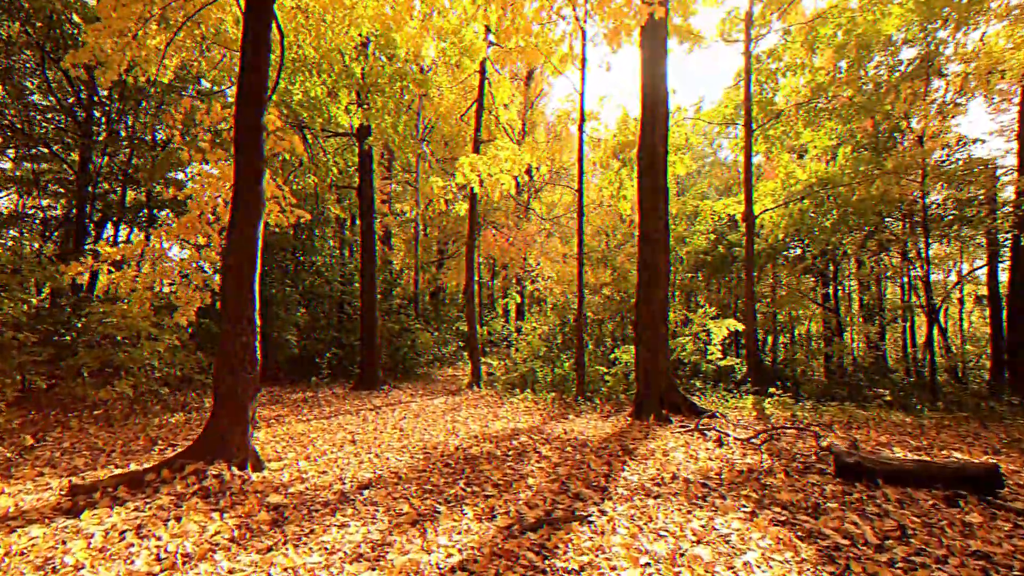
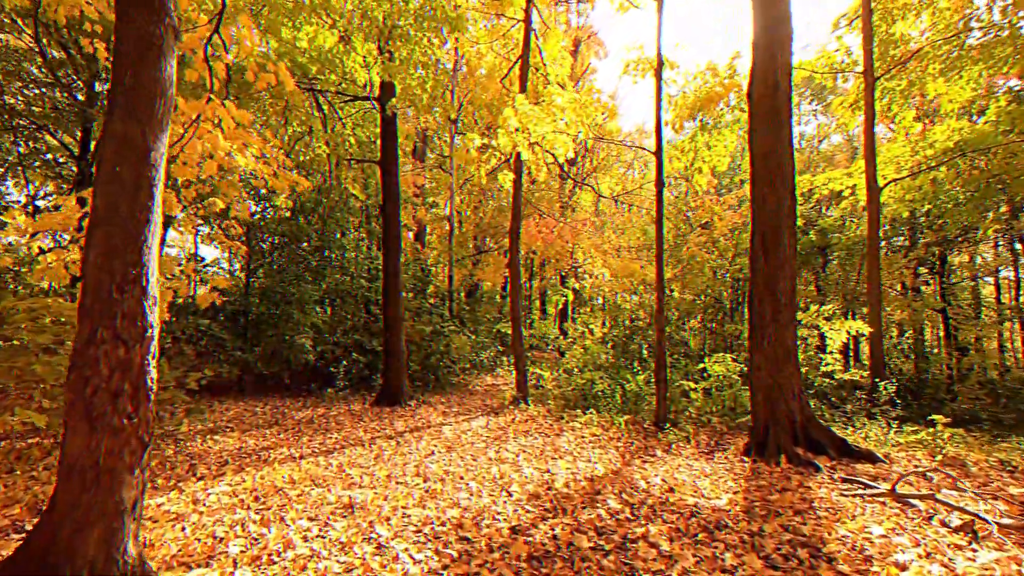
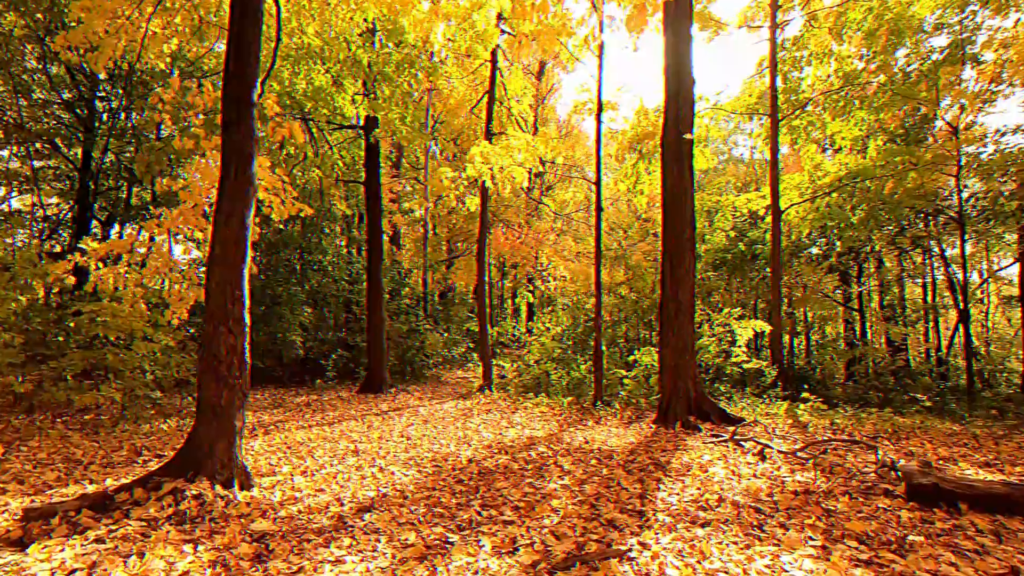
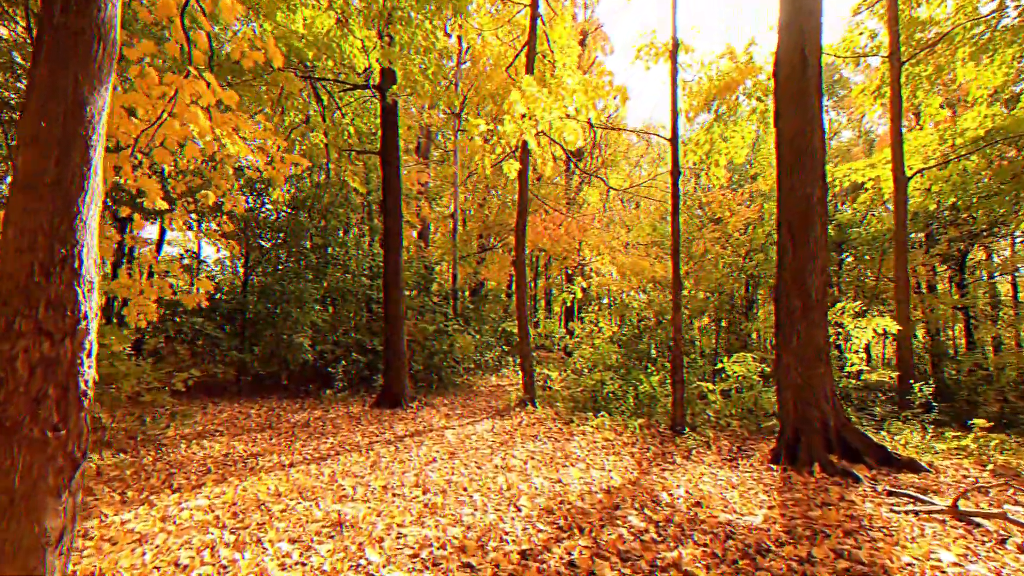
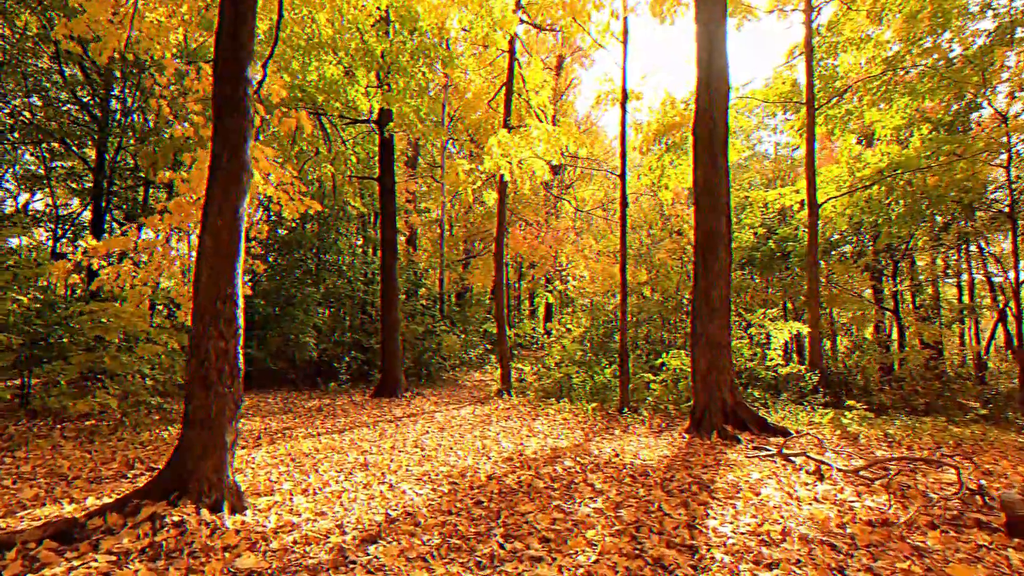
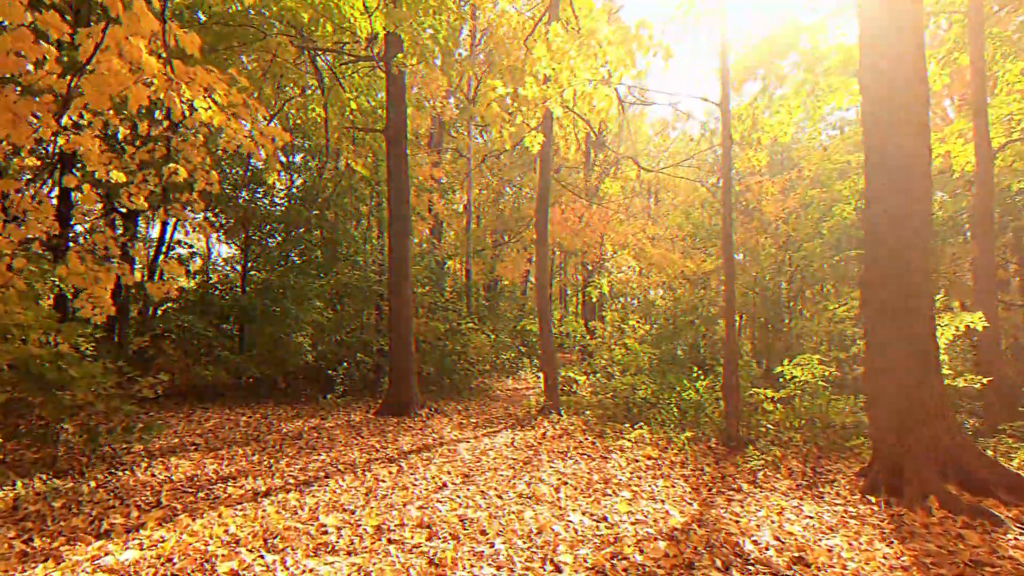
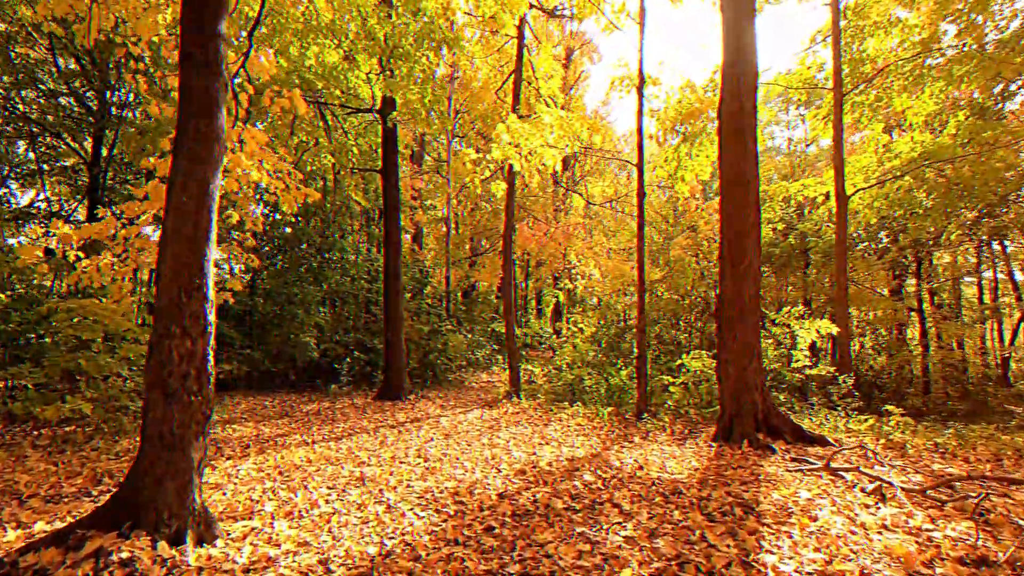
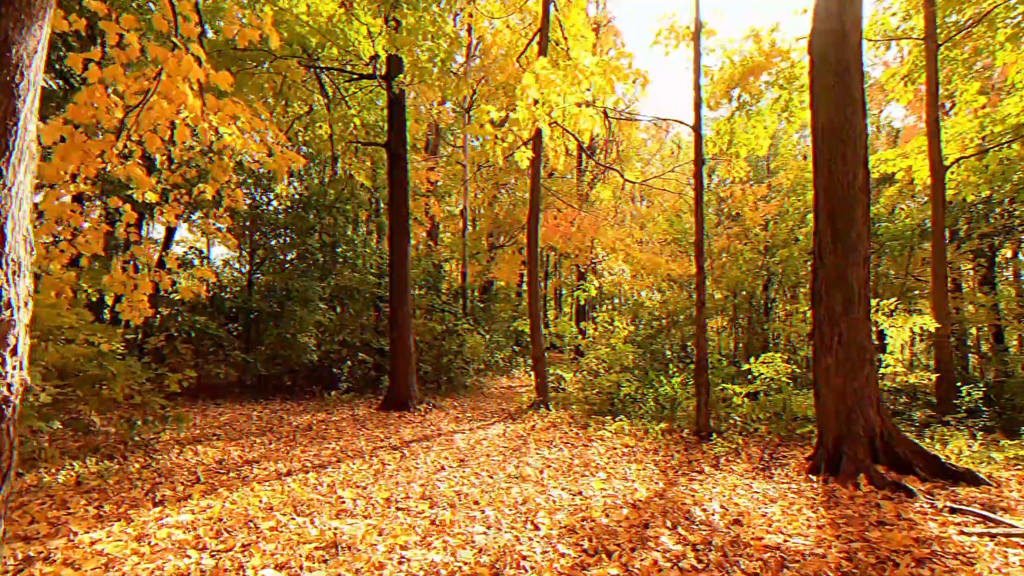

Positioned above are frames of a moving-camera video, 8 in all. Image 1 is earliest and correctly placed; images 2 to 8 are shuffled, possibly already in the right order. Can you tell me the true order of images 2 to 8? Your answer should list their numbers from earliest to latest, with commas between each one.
3, 5, 7, 2, 4, 8, 6
